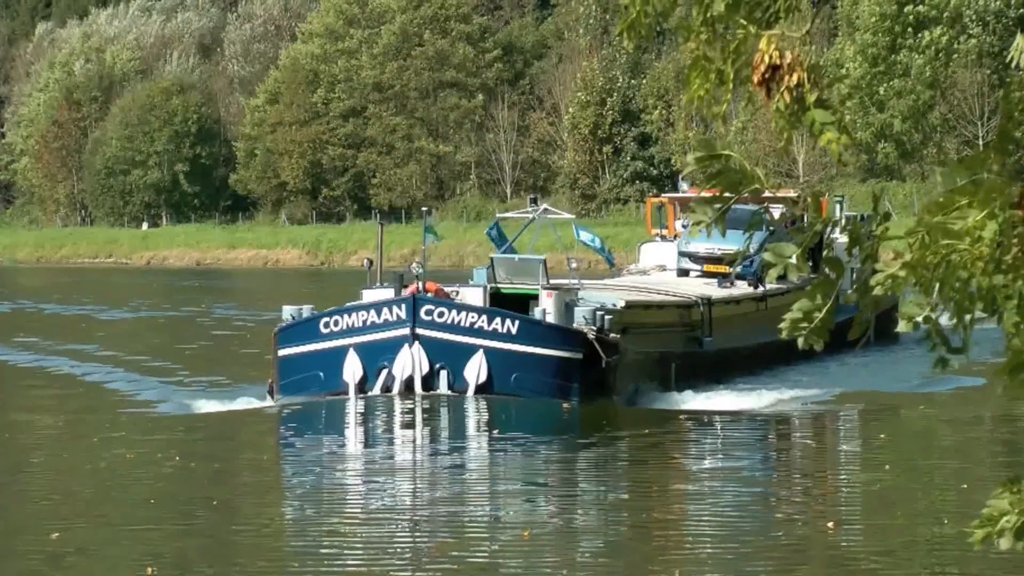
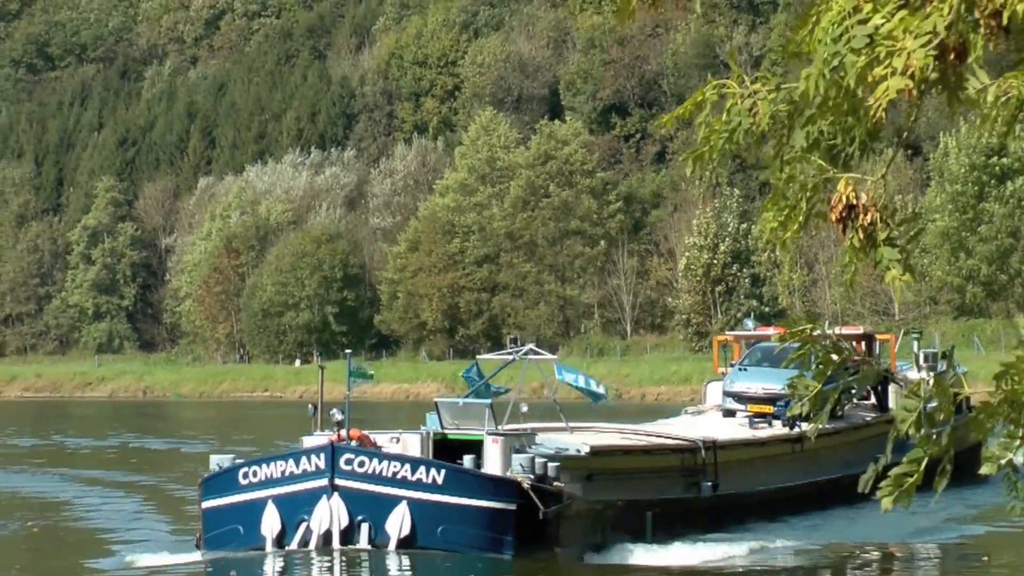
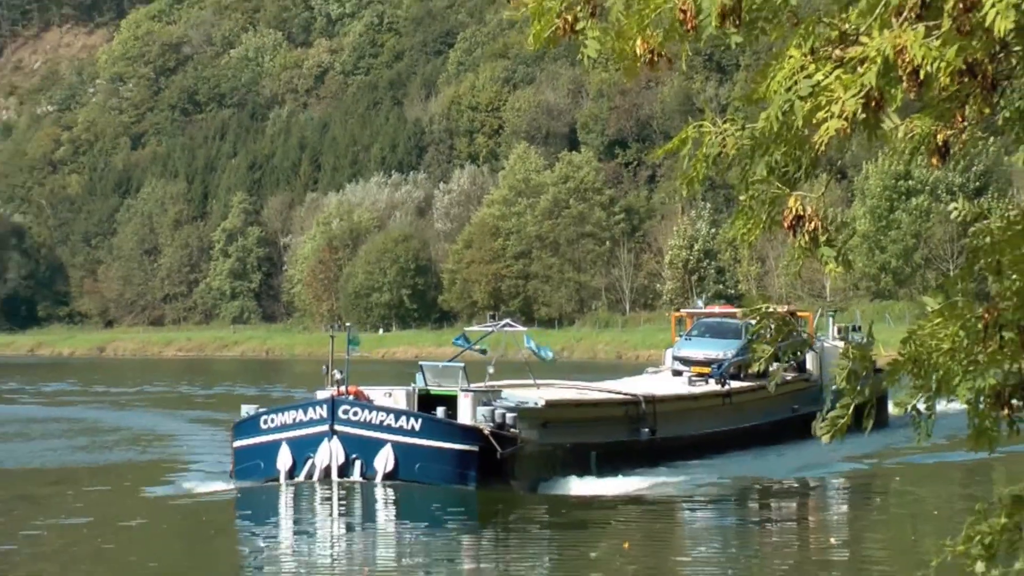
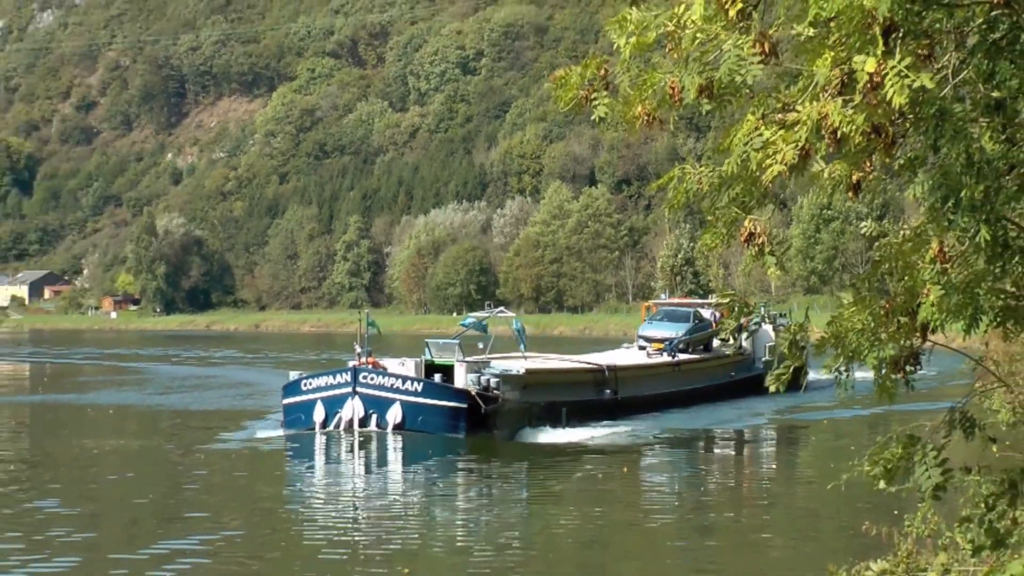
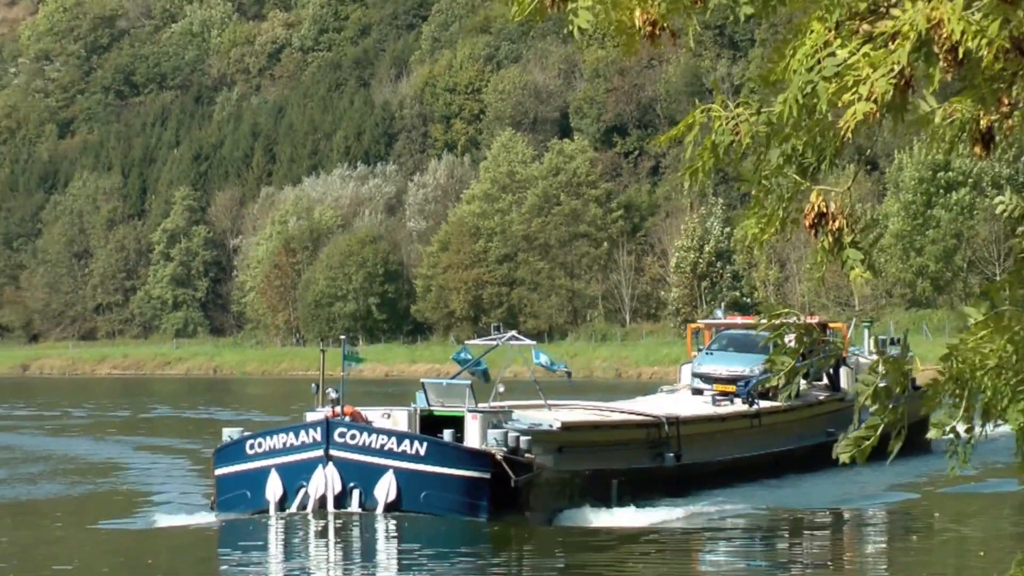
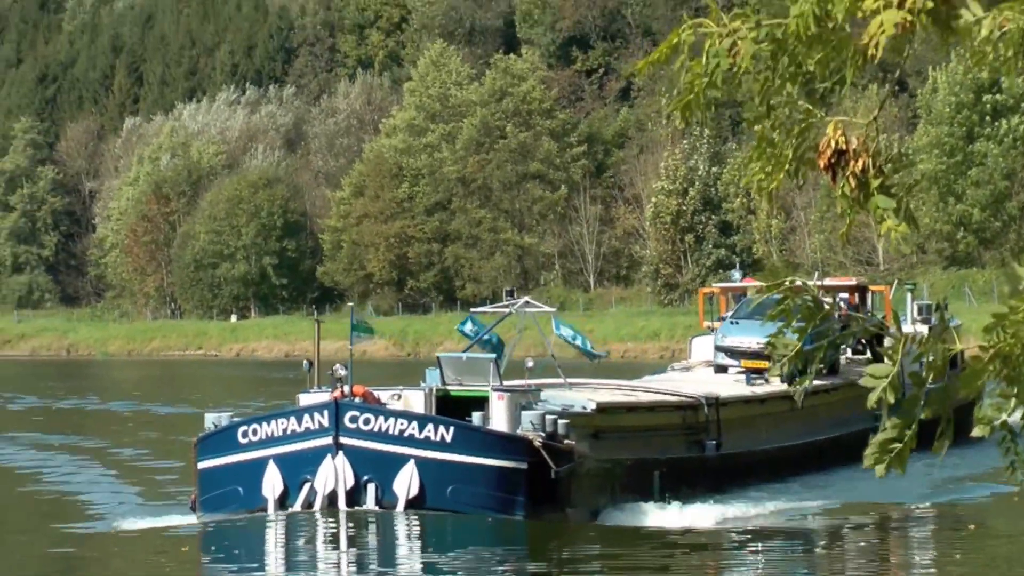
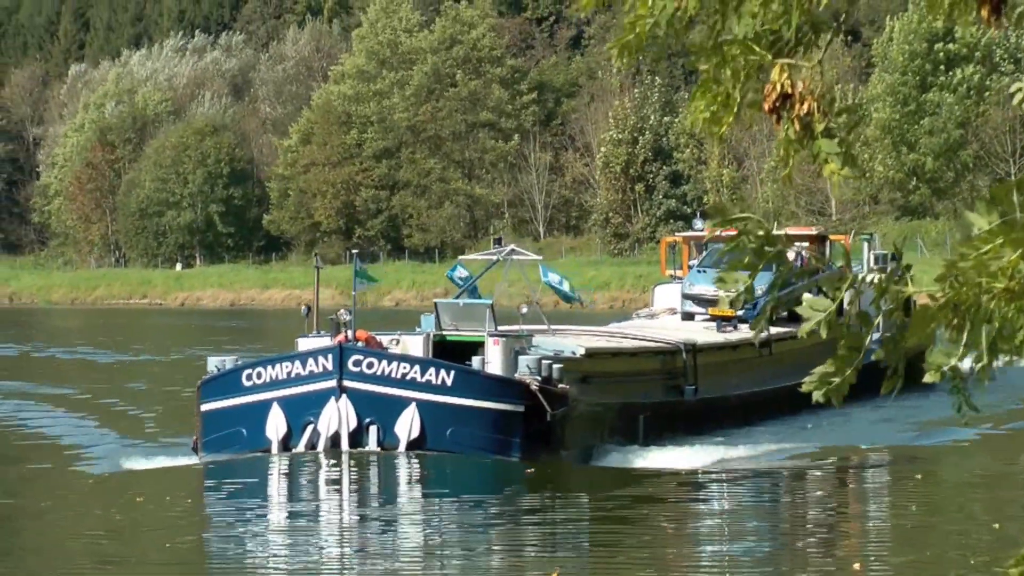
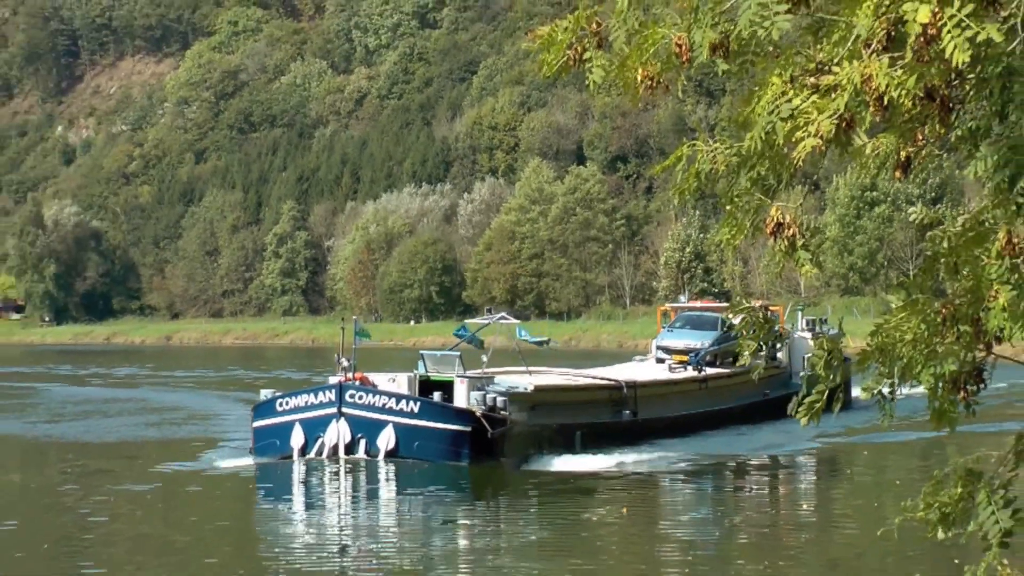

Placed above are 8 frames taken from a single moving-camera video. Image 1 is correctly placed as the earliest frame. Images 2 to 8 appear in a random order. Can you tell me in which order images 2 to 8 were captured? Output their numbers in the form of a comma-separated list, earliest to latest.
7, 6, 2, 5, 3, 8, 4
